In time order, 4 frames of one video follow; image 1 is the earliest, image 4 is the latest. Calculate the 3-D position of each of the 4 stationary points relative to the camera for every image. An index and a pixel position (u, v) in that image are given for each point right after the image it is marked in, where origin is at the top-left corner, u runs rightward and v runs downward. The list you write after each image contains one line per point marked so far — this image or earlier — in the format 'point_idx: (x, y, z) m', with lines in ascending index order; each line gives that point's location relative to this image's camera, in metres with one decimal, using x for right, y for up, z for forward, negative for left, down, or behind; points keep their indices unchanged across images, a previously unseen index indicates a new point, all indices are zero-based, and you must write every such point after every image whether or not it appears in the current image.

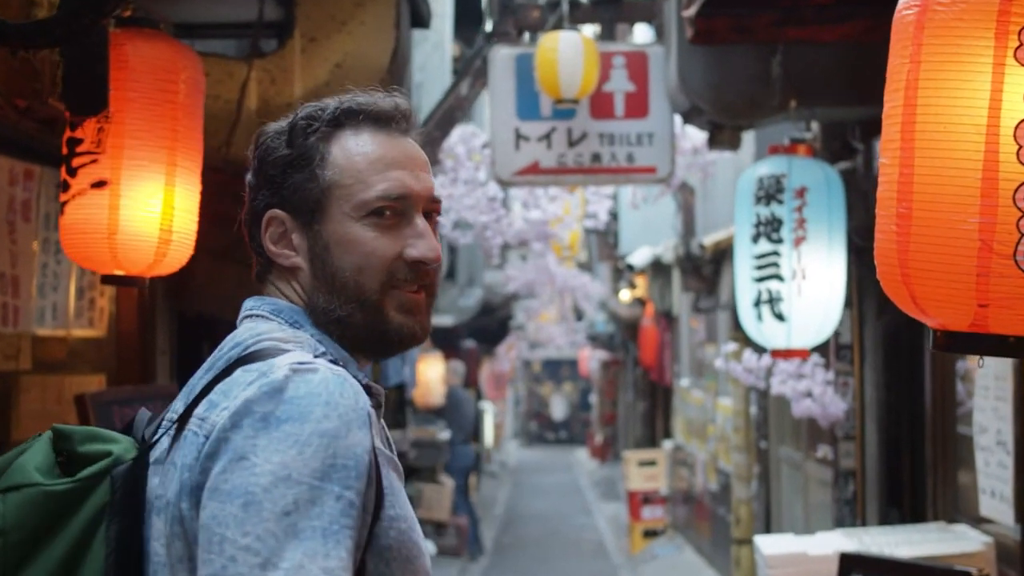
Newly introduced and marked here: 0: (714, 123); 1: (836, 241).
0: (+1.6, +1.3, +8.2) m
1: (+2.2, +0.3, +7.3) m
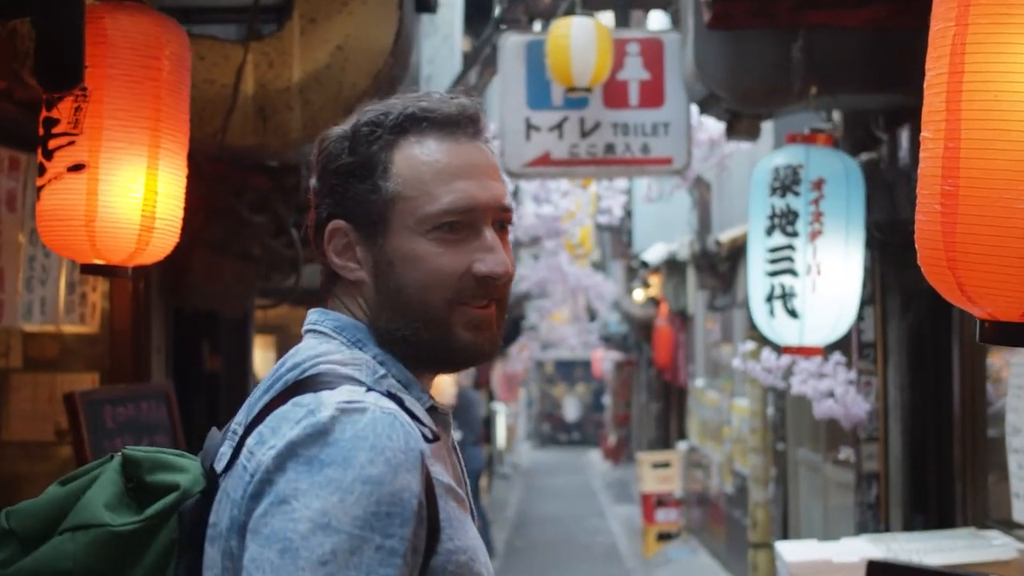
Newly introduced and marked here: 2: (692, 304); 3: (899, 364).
0: (+1.7, +1.3, +7.8) m
1: (+2.3, +0.4, +7.0) m
2: (+3.5, -0.3, +19.9) m
3: (+3.0, -0.6, +8.2) m
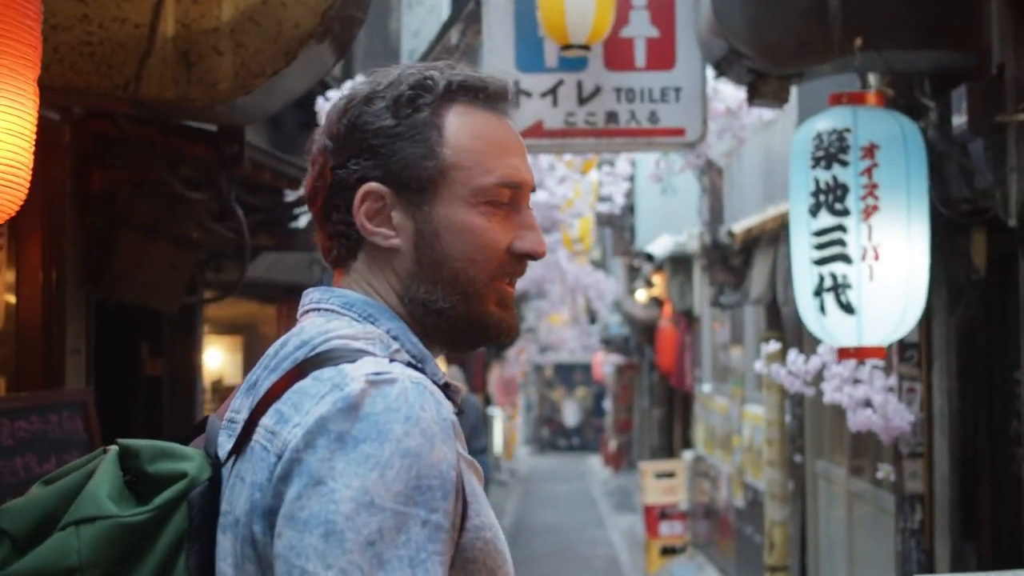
0: (+1.6, +1.4, +6.7) m
1: (+2.2, +0.4, +5.8) m
2: (+3.4, -0.3, +18.8) m
3: (+2.9, -0.5, +7.1) m
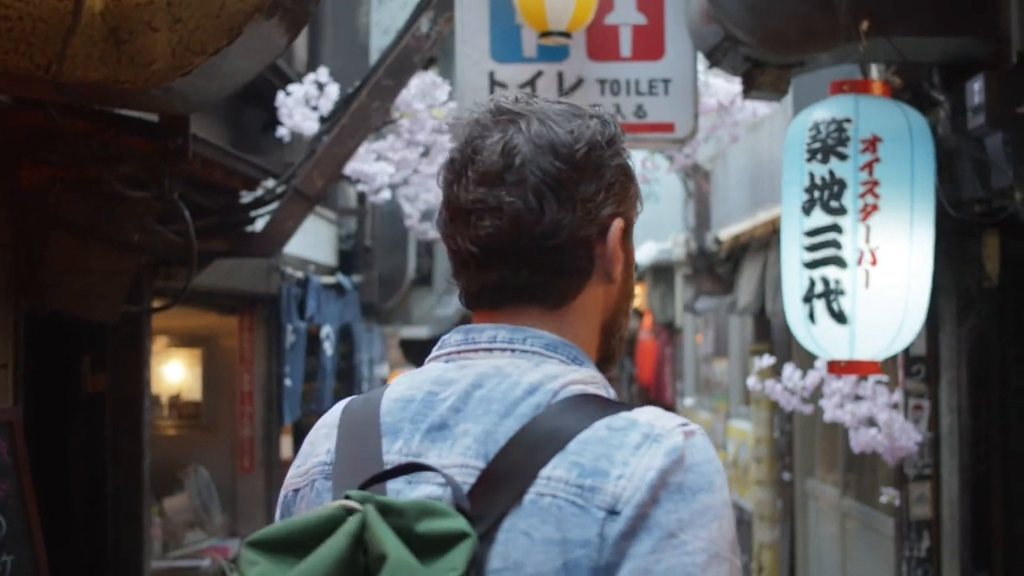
0: (+1.4, +1.4, +6.2) m
1: (+2.1, +0.4, +5.3) m
2: (+3.0, -0.5, +18.3) m
3: (+2.8, -0.6, +6.5) m
